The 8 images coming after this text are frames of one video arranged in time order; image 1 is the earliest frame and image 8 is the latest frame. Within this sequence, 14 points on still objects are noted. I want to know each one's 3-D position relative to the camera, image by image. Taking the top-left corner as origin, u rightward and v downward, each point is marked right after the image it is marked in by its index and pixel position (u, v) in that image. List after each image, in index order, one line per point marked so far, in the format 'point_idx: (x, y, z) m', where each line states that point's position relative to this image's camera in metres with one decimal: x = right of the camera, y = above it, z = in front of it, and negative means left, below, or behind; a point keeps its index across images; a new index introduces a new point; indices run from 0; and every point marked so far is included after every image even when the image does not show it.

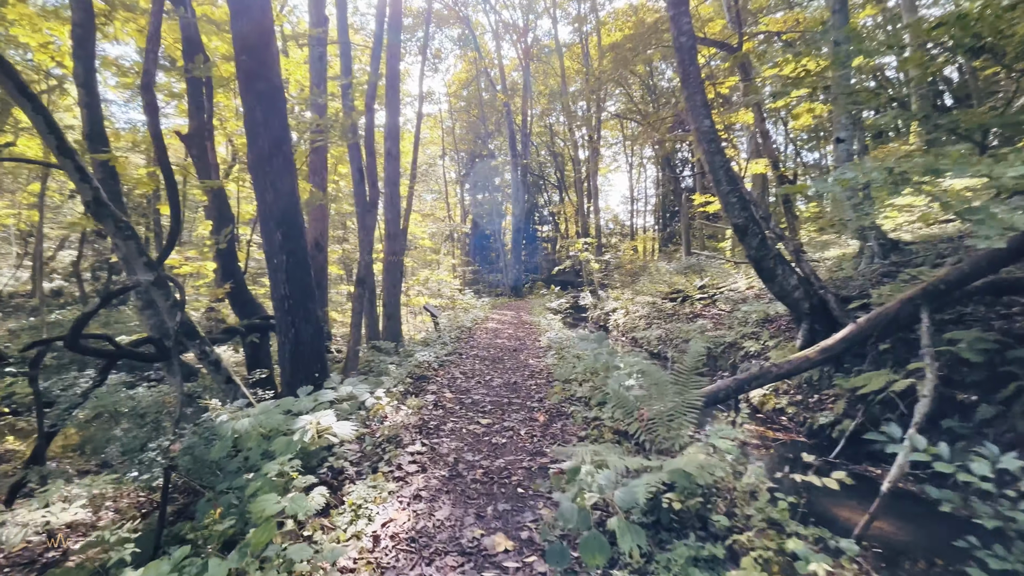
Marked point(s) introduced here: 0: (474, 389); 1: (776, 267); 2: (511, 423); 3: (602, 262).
0: (-0.4, -1.1, +5.0) m
1: (+3.3, +0.3, +5.7) m
2: (0.0, -1.2, +3.9) m
3: (+3.6, +1.0, +18.6) m
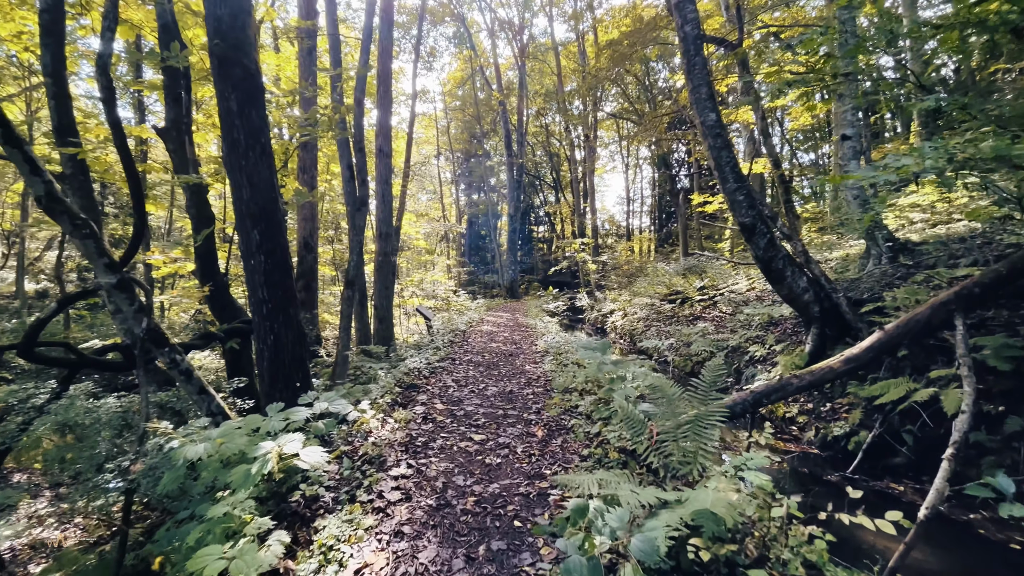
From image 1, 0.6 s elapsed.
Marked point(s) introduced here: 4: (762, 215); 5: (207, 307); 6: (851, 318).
0: (-0.5, -1.2, +4.7) m
1: (+3.3, +0.2, +5.5) m
2: (0.0, -1.2, +3.6) m
3: (+3.5, +1.0, +18.4) m
4: (+3.0, +0.9, +5.4) m
5: (-4.1, -0.2, +6.1) m
6: (+3.9, -0.3, +5.3) m
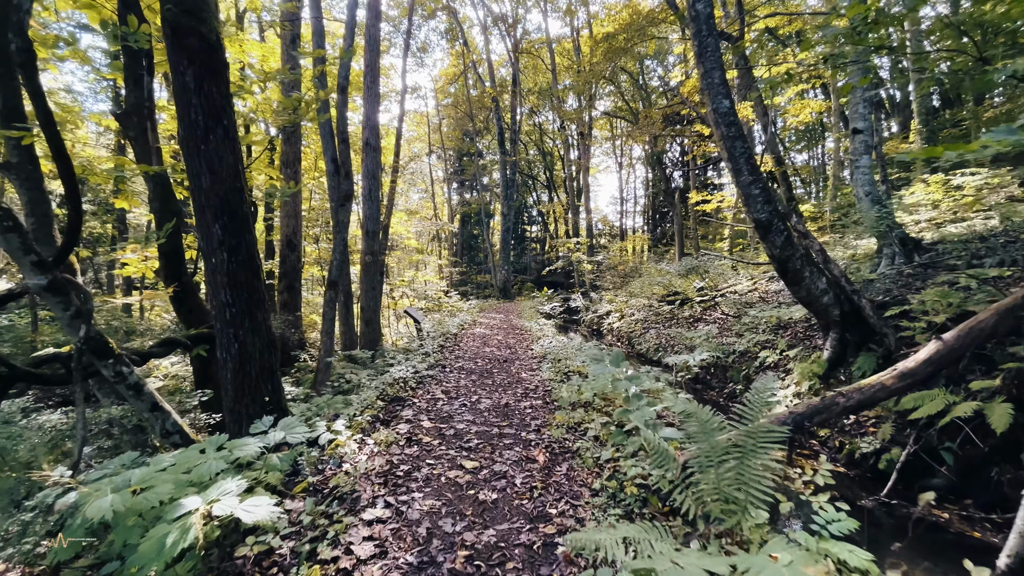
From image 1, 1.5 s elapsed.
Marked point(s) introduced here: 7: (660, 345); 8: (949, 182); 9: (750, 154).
0: (-0.5, -1.2, +4.2) m
1: (+3.2, +0.2, +5.0) m
2: (-0.1, -1.2, +3.1) m
3: (+3.2, +1.0, +17.9) m
4: (+2.9, +0.9, +5.0) m
5: (-4.2, -0.3, +5.6) m
6: (+3.9, -0.4, +4.9) m
7: (+3.1, -1.2, +9.6) m
8: (+9.1, +2.2, +9.5) m
9: (+2.6, +1.5, +5.0) m
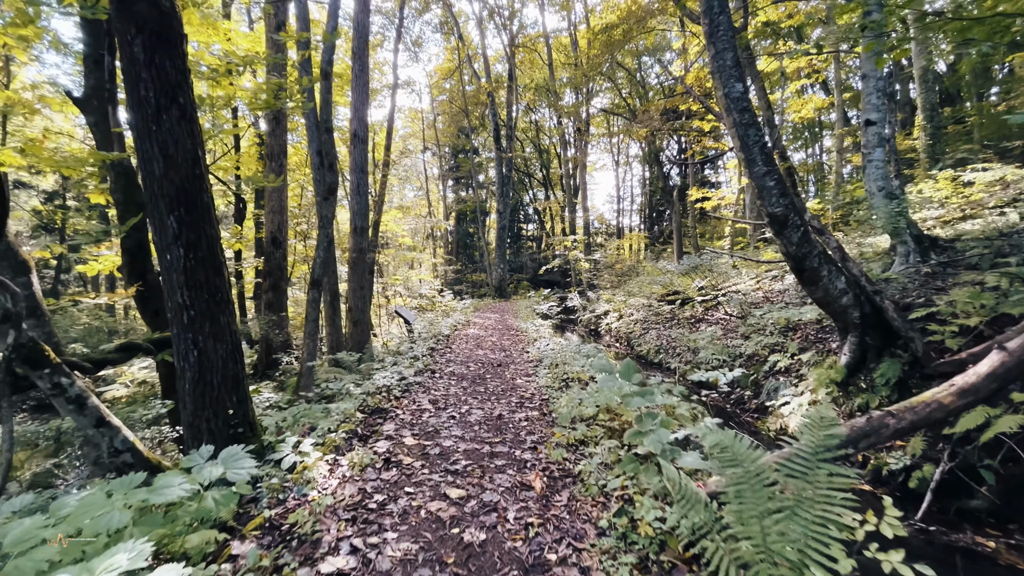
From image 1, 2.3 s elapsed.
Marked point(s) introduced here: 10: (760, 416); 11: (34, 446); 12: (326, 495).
0: (-0.6, -1.2, +3.8) m
1: (+3.2, +0.2, +4.7) m
2: (-0.1, -1.2, +2.7) m
3: (+3.0, +1.0, +17.6) m
4: (+2.9, +0.9, +4.6) m
5: (-4.3, -0.3, +5.2) m
6: (+3.8, -0.4, +4.5) m
7: (+3.0, -1.2, +9.2) m
8: (+9.0, +2.2, +9.1) m
9: (+2.5, +1.5, +4.6) m
10: (+3.0, -1.6, +5.6) m
11: (-4.5, -1.5, +4.3) m
12: (-1.1, -1.2, +2.6) m
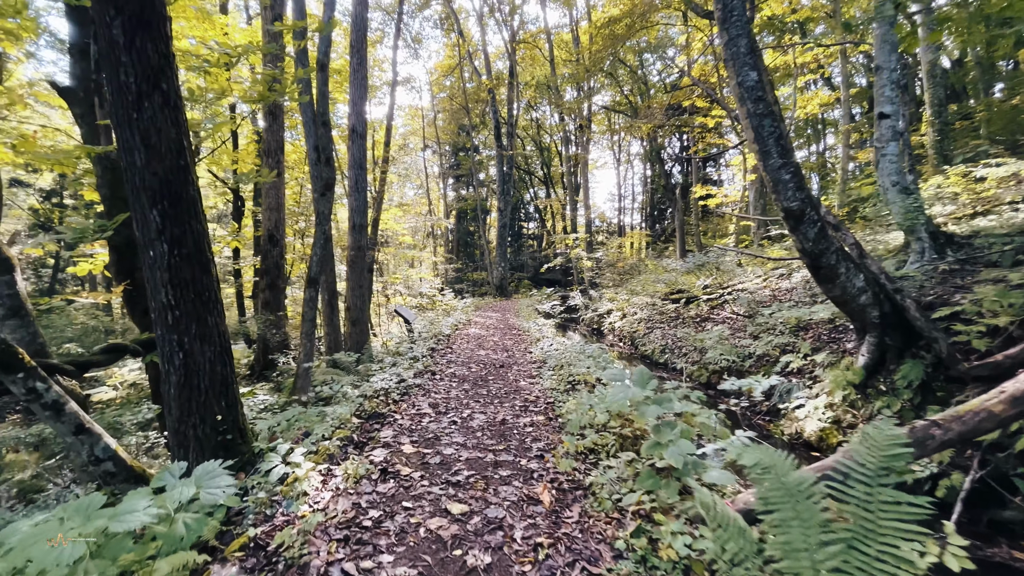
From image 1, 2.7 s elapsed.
0: (-0.5, -1.2, +3.6) m
1: (+3.2, +0.2, +4.5) m
2: (-0.1, -1.2, +2.5) m
3: (+3.1, +1.0, +17.4) m
4: (+2.9, +0.9, +4.4) m
5: (-4.2, -0.2, +5.0) m
6: (+3.9, -0.3, +4.3) m
7: (+3.0, -1.2, +9.0) m
8: (+9.0, +2.2, +8.9) m
9: (+2.6, +1.5, +4.4) m
10: (+3.1, -1.6, +5.4) m
11: (-4.5, -1.5, +4.1) m
12: (-1.0, -1.2, +2.4) m
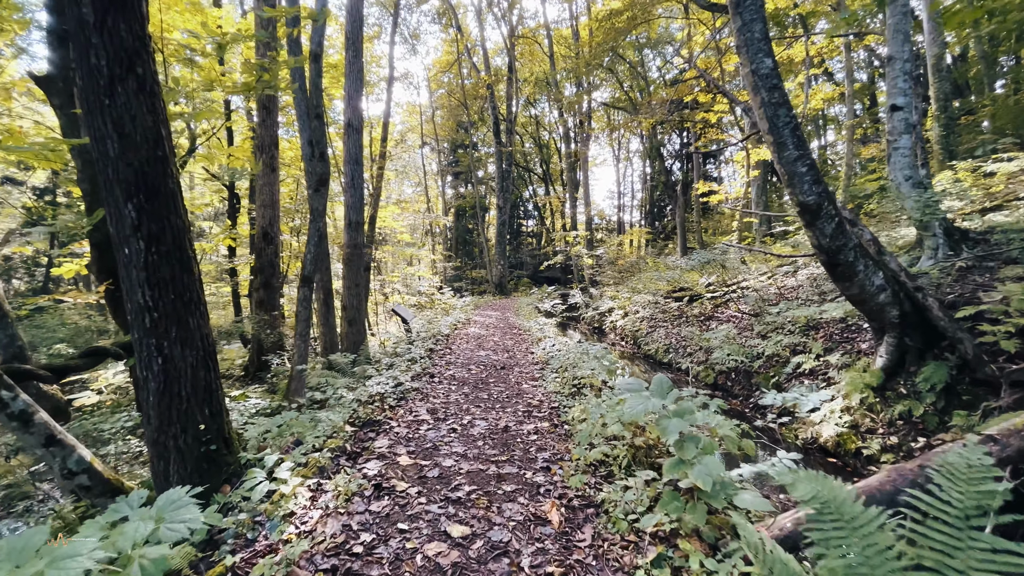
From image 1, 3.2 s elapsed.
0: (-0.5, -1.2, +3.4) m
1: (+3.2, +0.3, +4.2) m
2: (0.0, -1.2, +2.3) m
3: (+3.1, +1.1, +17.1) m
4: (+2.9, +0.9, +4.2) m
5: (-4.2, -0.2, +4.7) m
6: (+3.9, -0.3, +4.1) m
7: (+3.1, -1.1, +8.8) m
8: (+9.0, +2.3, +8.7) m
9: (+2.6, +1.5, +4.2) m
10: (+3.1, -1.5, +5.2) m
11: (-4.4, -1.5, +3.9) m
12: (-1.0, -1.2, +2.2) m
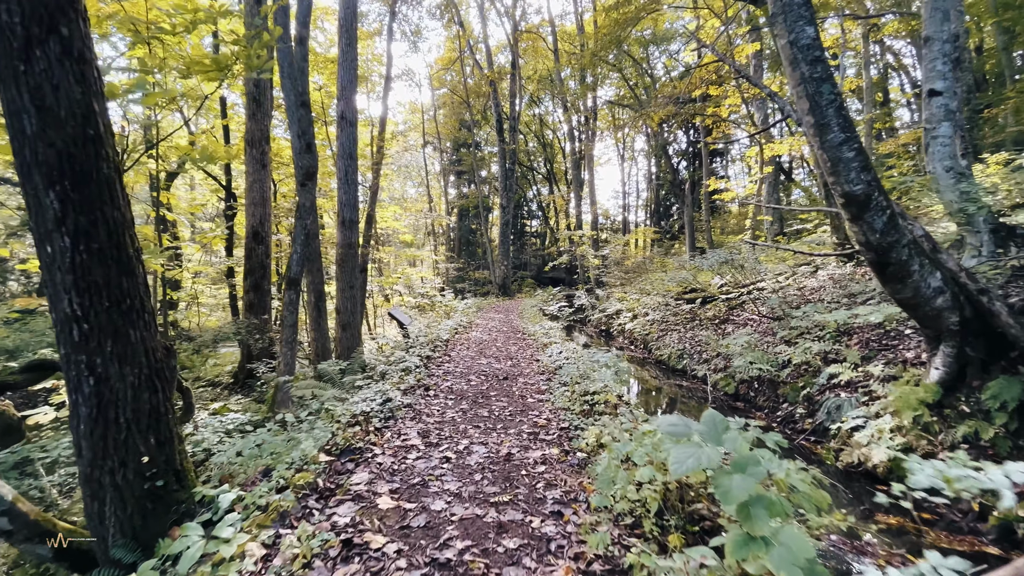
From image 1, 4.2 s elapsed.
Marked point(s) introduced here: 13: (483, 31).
0: (-0.5, -1.2, +2.9) m
1: (+3.2, +0.2, +3.7) m
2: (0.0, -1.3, +1.8) m
3: (+3.2, +1.1, +16.6) m
4: (+2.9, +0.9, +3.6) m
5: (-4.2, -0.3, +4.3) m
6: (+3.9, -0.3, +3.5) m
7: (+3.1, -1.2, +8.2) m
8: (+9.1, +2.3, +8.1) m
9: (+2.6, +1.5, +3.6) m
10: (+3.1, -1.6, +4.7) m
11: (-4.4, -1.5, +3.4) m
12: (-1.0, -1.2, +1.7) m
13: (-1.3, +11.3, +19.8) m
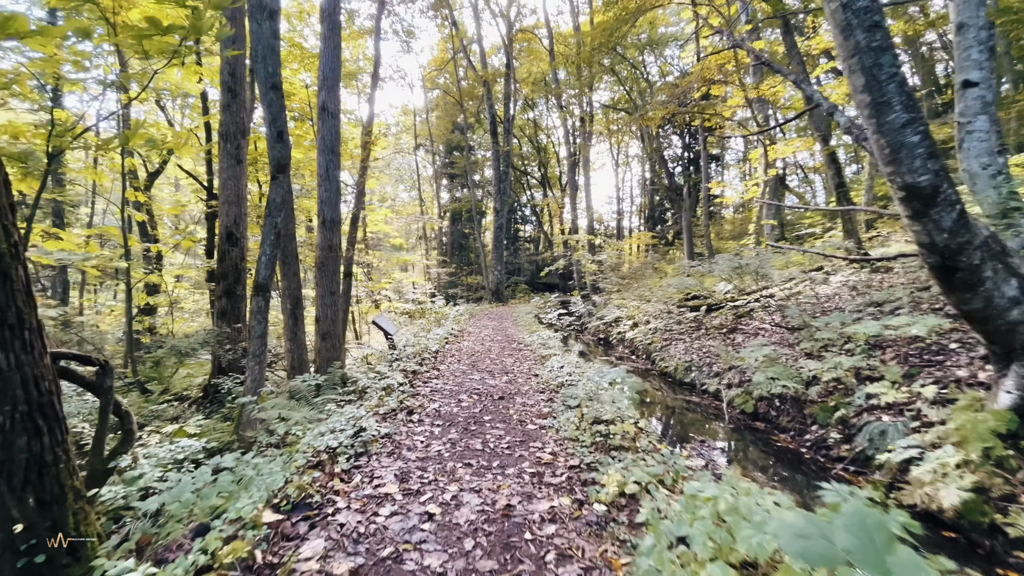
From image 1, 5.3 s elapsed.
0: (-0.5, -1.2, +2.2) m
1: (+3.2, +0.2, +3.1) m
2: (0.0, -1.3, +1.1) m
3: (+3.0, +0.9, +16.0) m
4: (+2.9, +0.8, +3.1) m
5: (-4.2, -0.3, +3.6) m
6: (+3.9, -0.4, +2.9) m
7: (+3.0, -1.3, +7.7) m
8: (+9.0, +2.1, +7.7) m
9: (+2.6, +1.4, +3.0) m
10: (+3.1, -1.6, +4.1) m
11: (-4.4, -1.6, +2.7) m
12: (-1.0, -1.2, +1.1) m
13: (-1.5, +11.1, +19.3) m
